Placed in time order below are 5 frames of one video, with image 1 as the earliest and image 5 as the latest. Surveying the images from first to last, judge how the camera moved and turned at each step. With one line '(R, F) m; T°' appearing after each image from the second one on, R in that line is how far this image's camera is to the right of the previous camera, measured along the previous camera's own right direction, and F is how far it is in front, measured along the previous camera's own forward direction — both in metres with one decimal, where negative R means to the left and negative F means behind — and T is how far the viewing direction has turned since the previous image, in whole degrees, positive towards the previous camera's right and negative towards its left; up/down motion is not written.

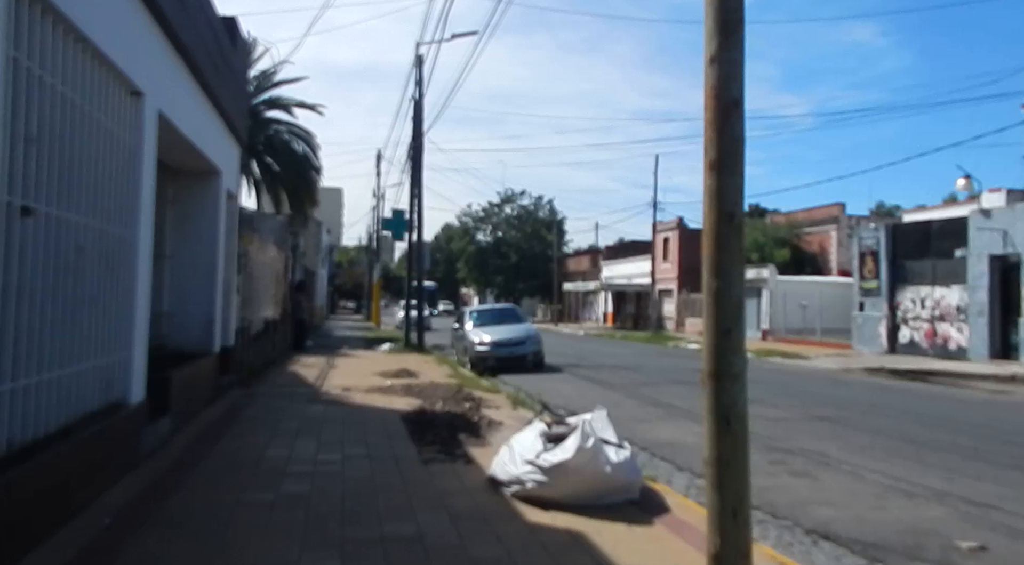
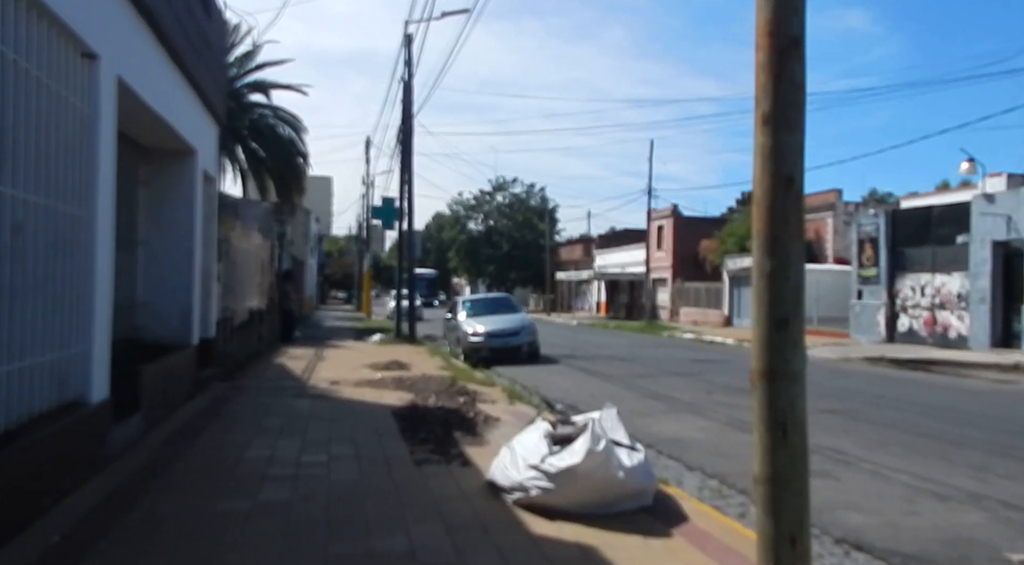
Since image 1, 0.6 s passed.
(-0.1, +0.7) m; +1°
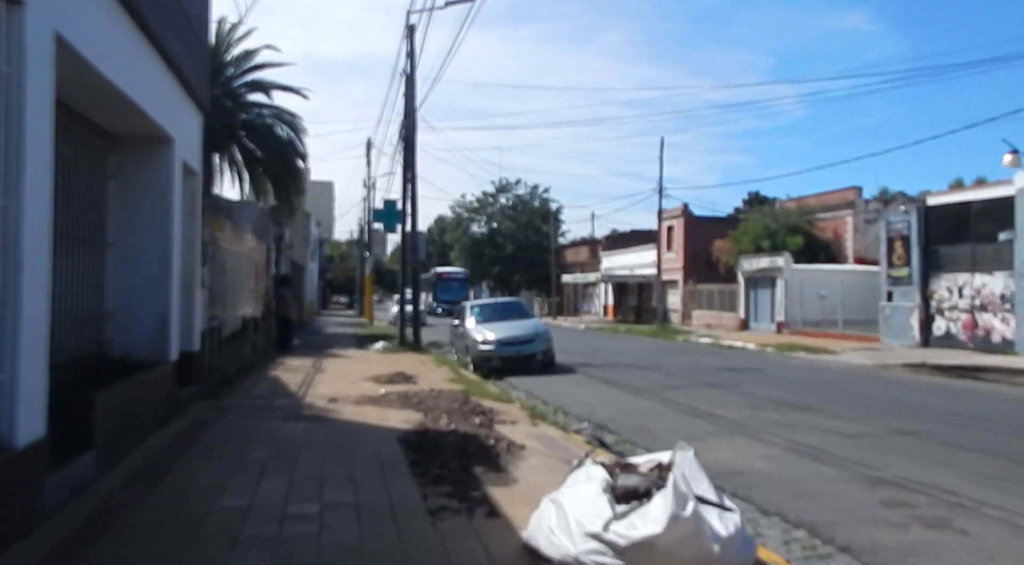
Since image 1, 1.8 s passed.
(-0.3, +1.6) m; 0°
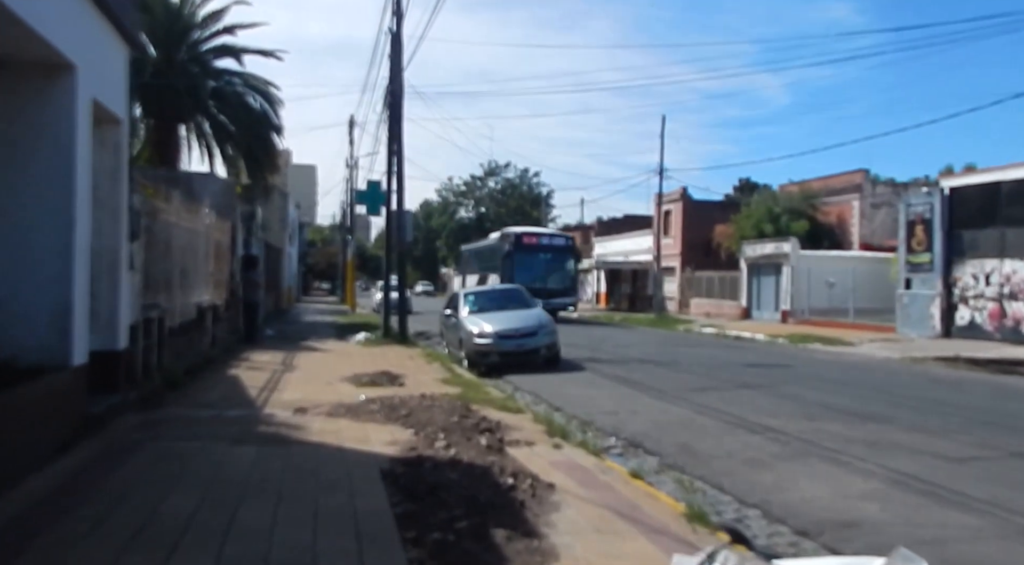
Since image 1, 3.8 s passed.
(-0.4, +2.5) m; +1°
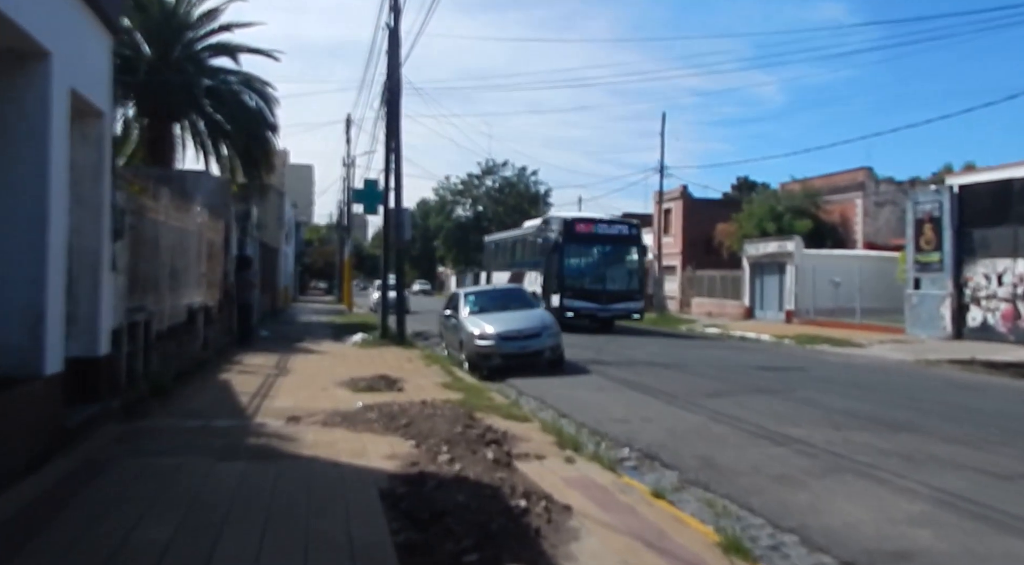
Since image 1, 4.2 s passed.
(-0.1, +0.6) m; 0°
